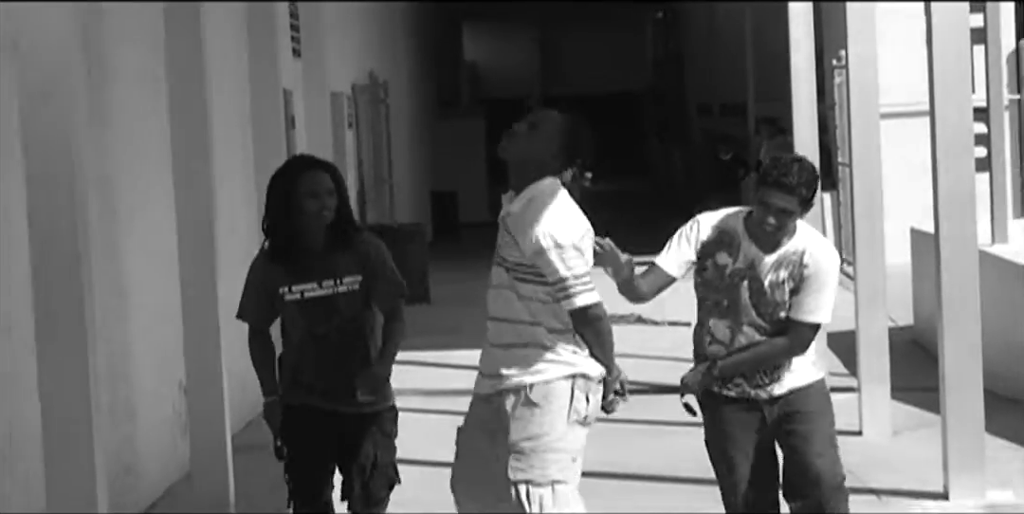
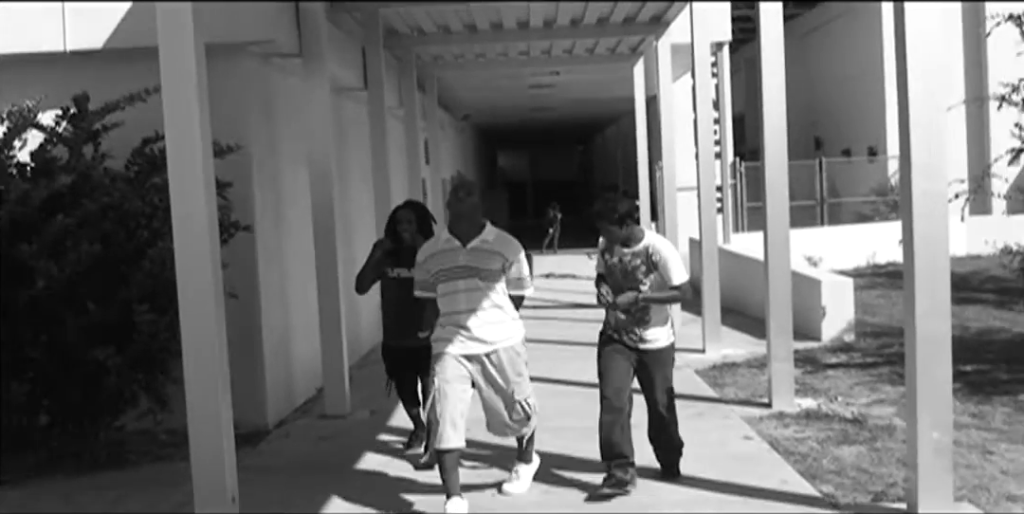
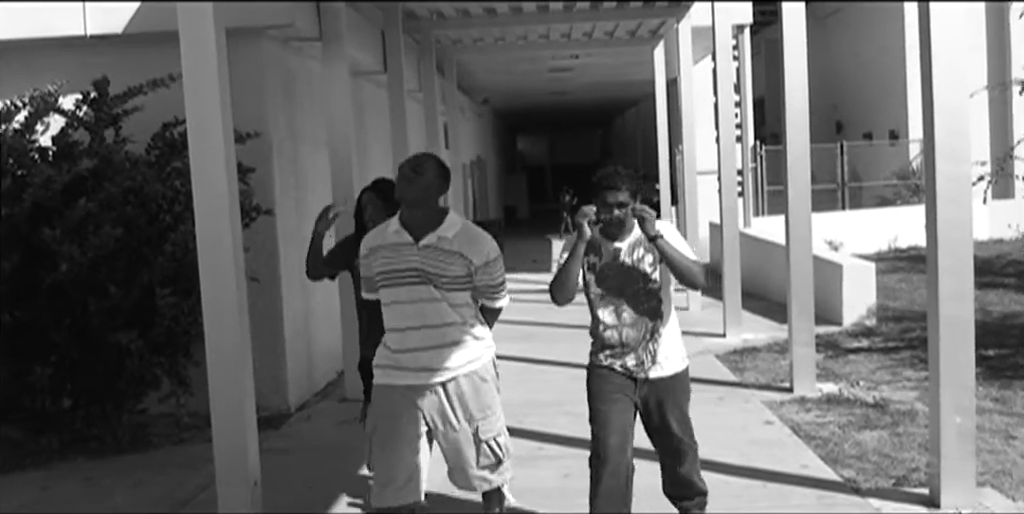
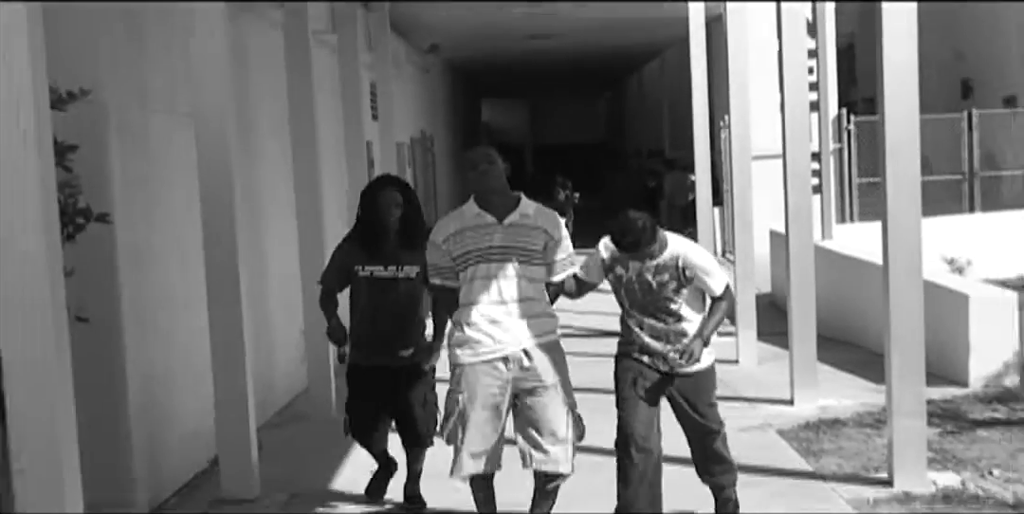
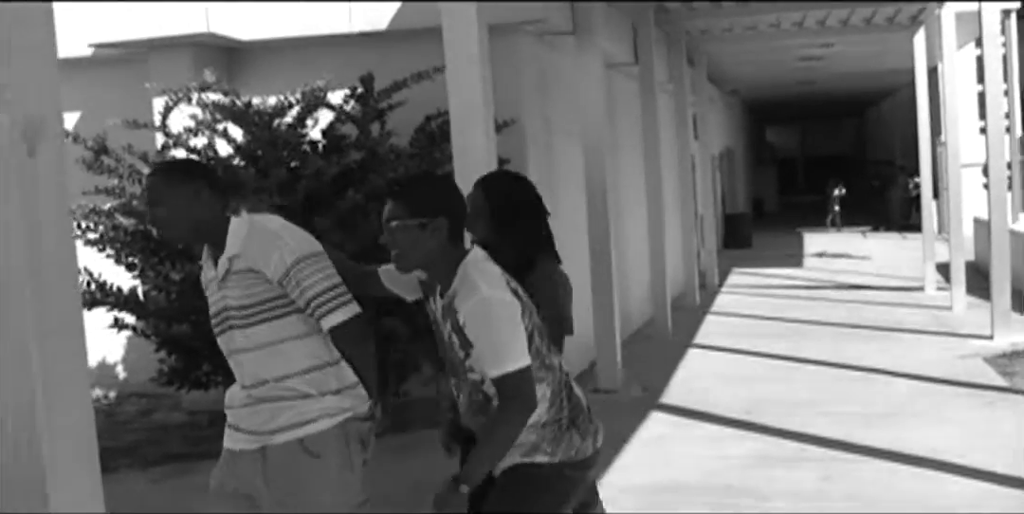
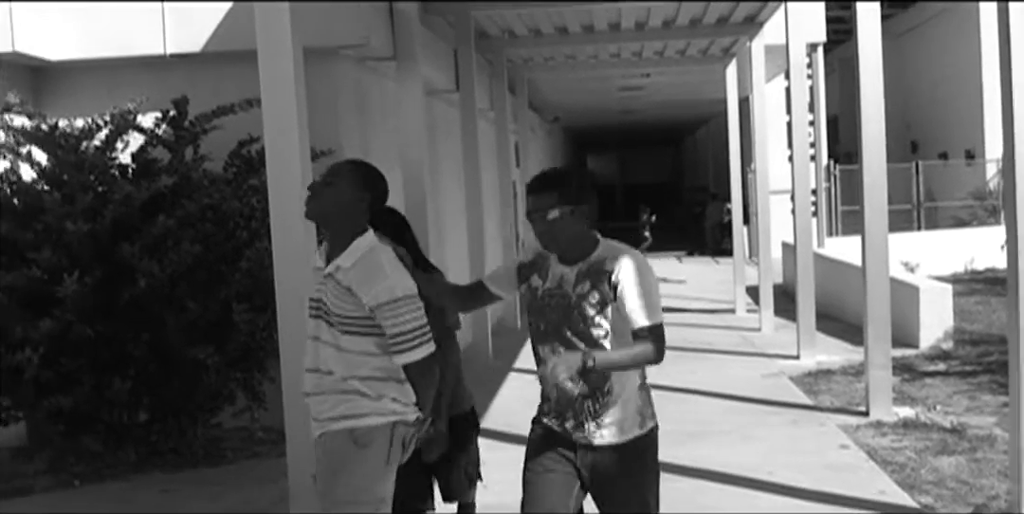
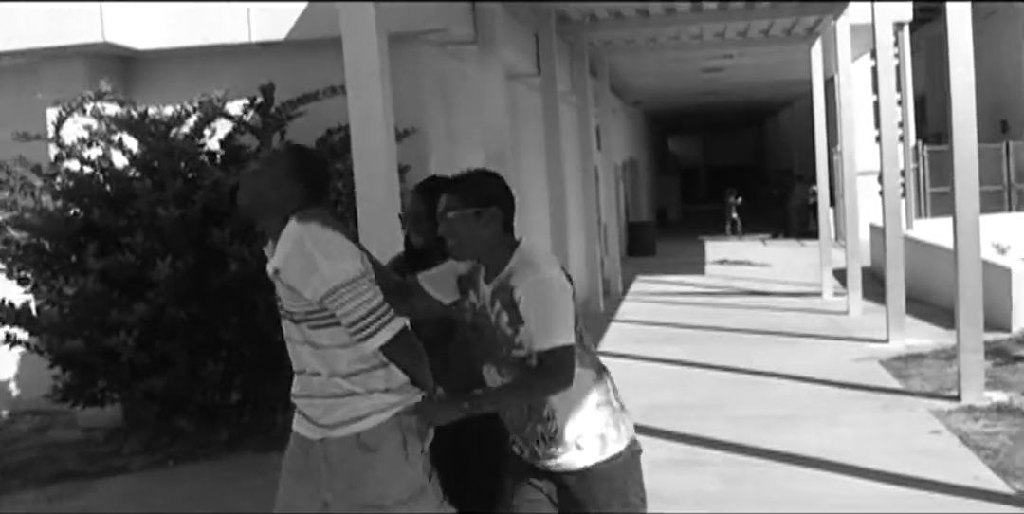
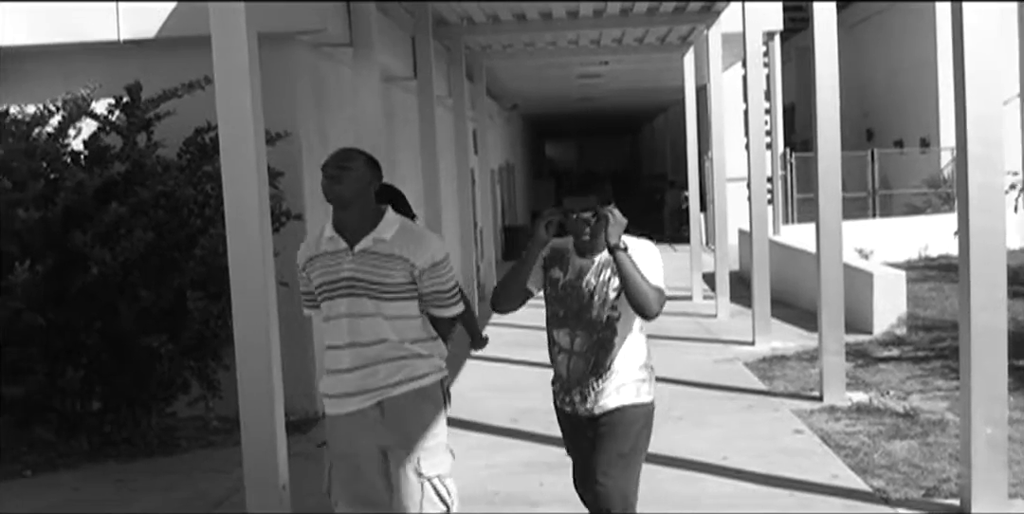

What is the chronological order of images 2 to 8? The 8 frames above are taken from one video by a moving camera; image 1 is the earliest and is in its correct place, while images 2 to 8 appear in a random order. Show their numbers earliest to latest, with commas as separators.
4, 2, 3, 8, 6, 7, 5
